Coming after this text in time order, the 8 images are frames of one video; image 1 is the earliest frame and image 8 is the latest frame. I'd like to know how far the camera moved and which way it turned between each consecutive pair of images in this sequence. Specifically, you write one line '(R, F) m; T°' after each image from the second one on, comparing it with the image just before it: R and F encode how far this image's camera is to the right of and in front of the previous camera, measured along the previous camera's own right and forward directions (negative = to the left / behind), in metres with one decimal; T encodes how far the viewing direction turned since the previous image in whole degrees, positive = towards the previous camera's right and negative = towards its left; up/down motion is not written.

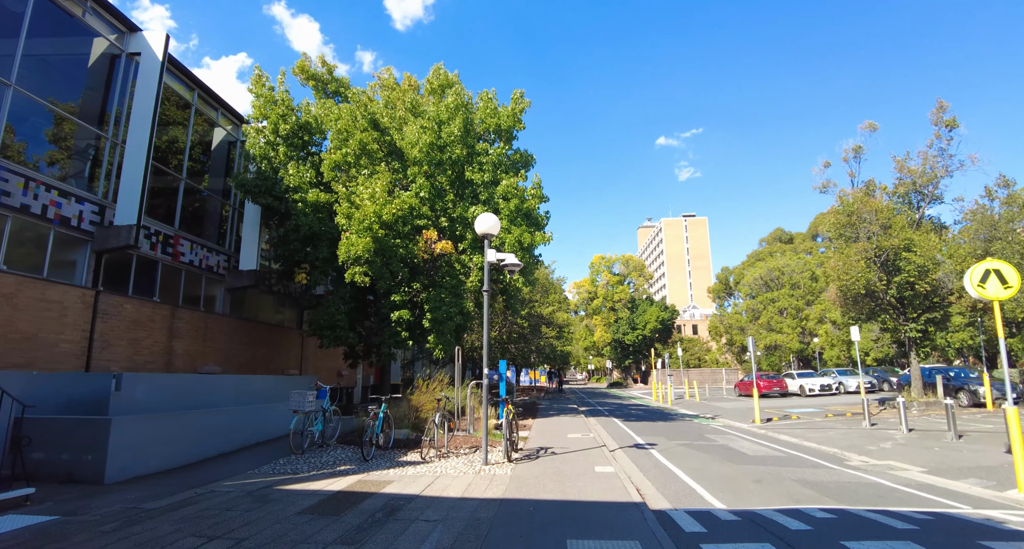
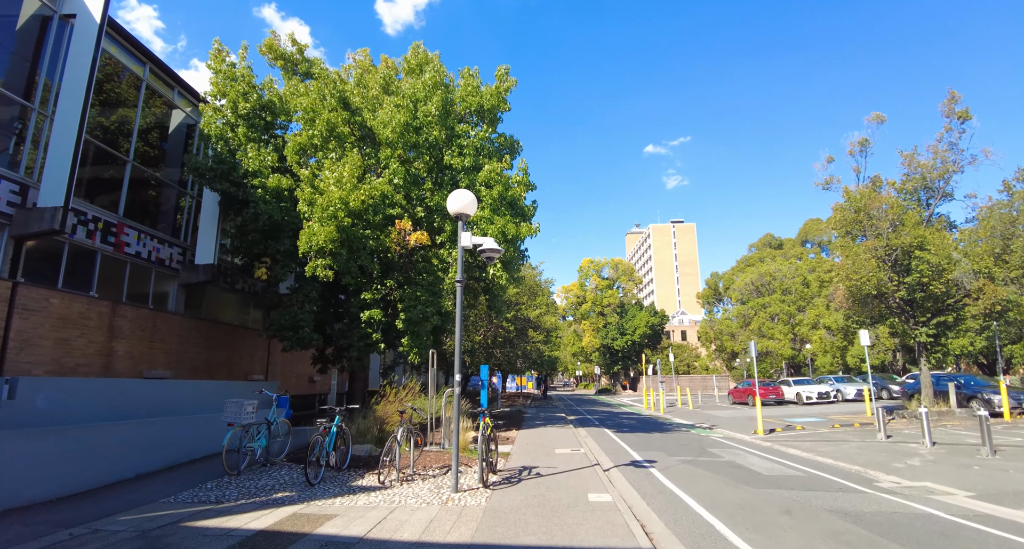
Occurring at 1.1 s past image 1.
(+0.1, +1.4) m; +1°
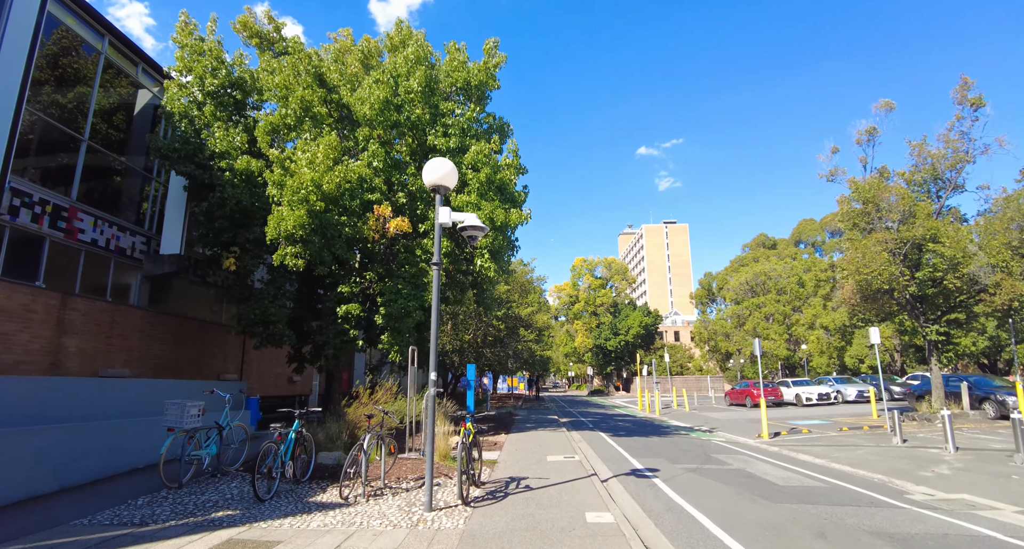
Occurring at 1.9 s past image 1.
(+0.1, +1.0) m; +1°
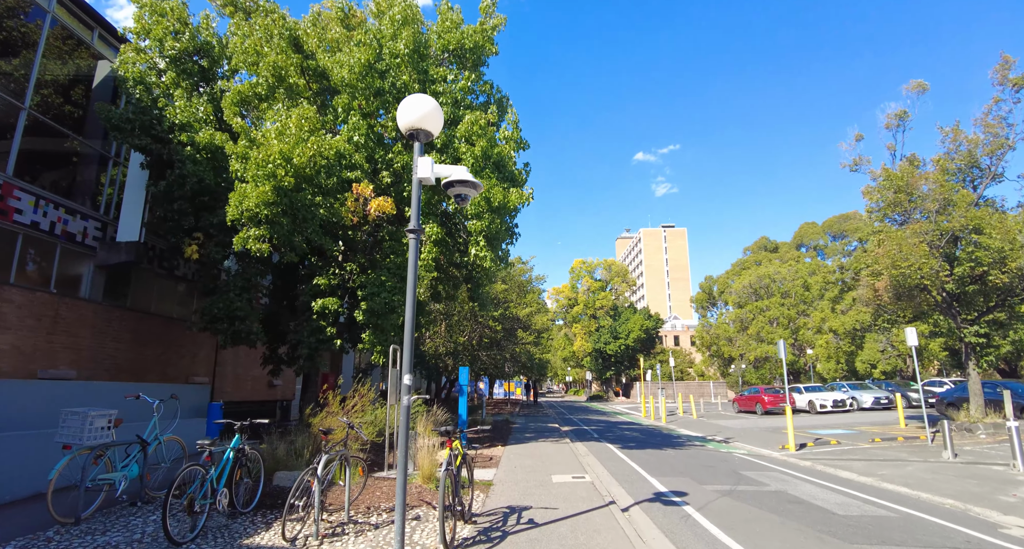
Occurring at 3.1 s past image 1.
(0.0, +1.5) m; 0°
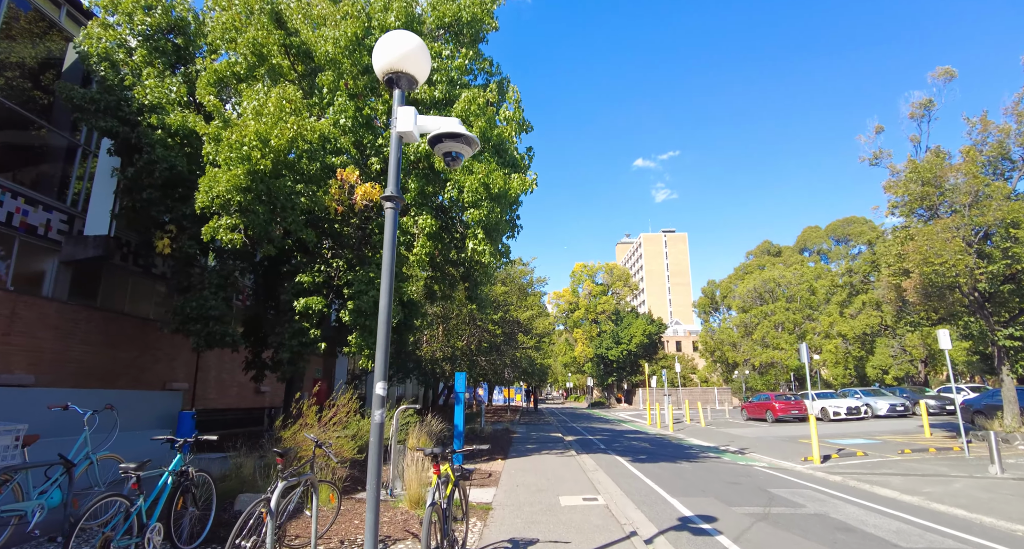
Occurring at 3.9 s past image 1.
(0.0, +1.0) m; 0°
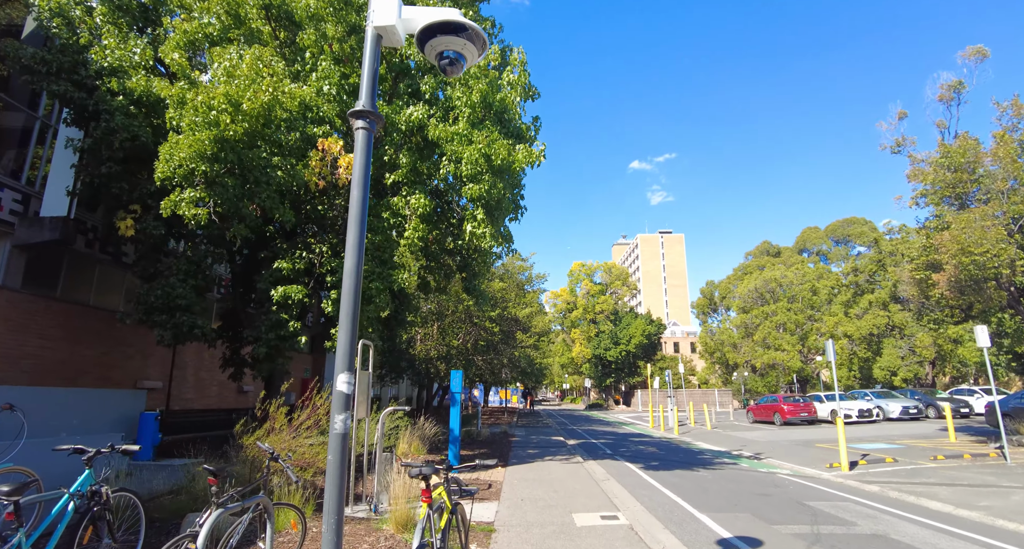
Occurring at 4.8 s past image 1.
(-0.1, +1.0) m; 0°
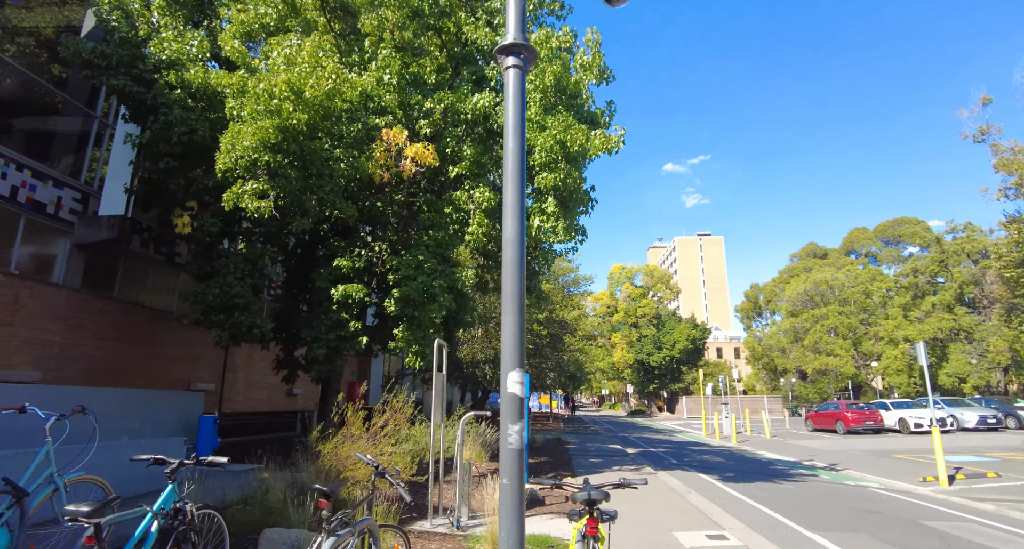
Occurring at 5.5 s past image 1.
(-0.7, +0.5) m; -3°
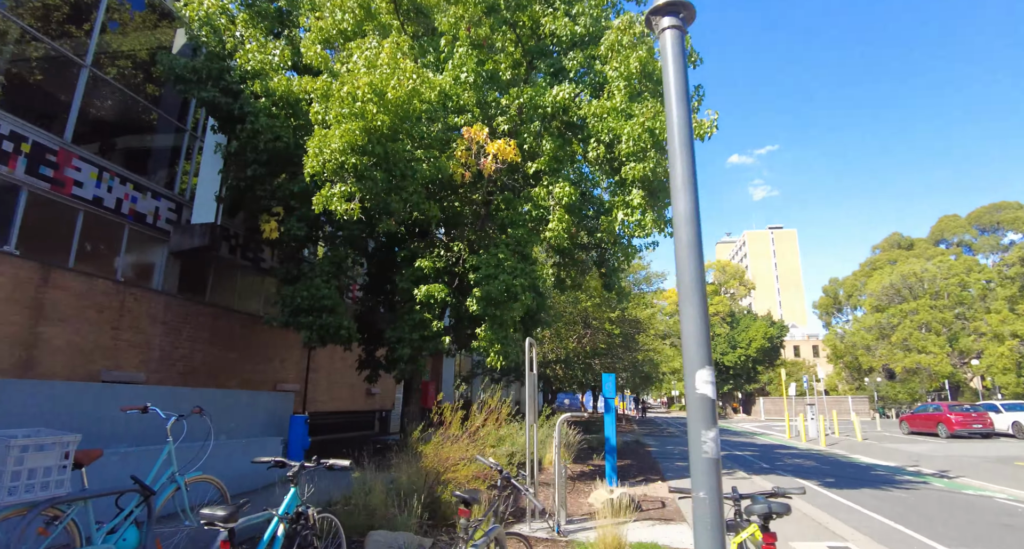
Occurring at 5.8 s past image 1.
(-0.4, +0.2) m; -6°
